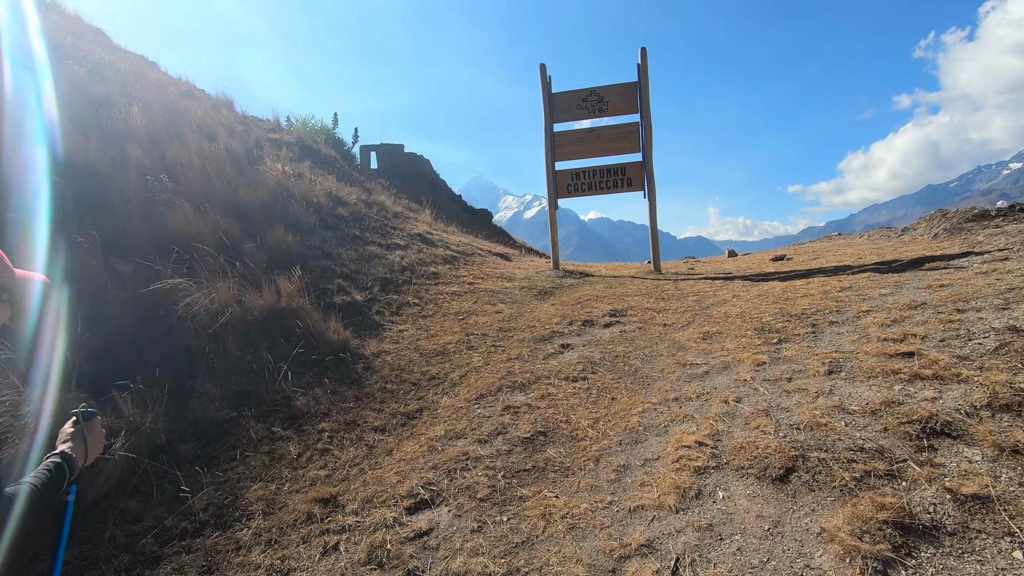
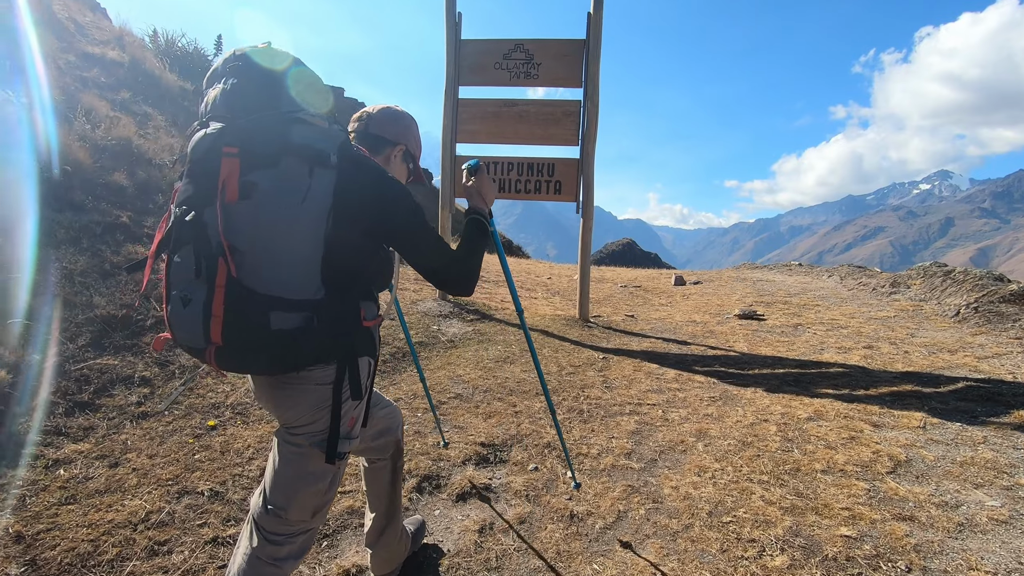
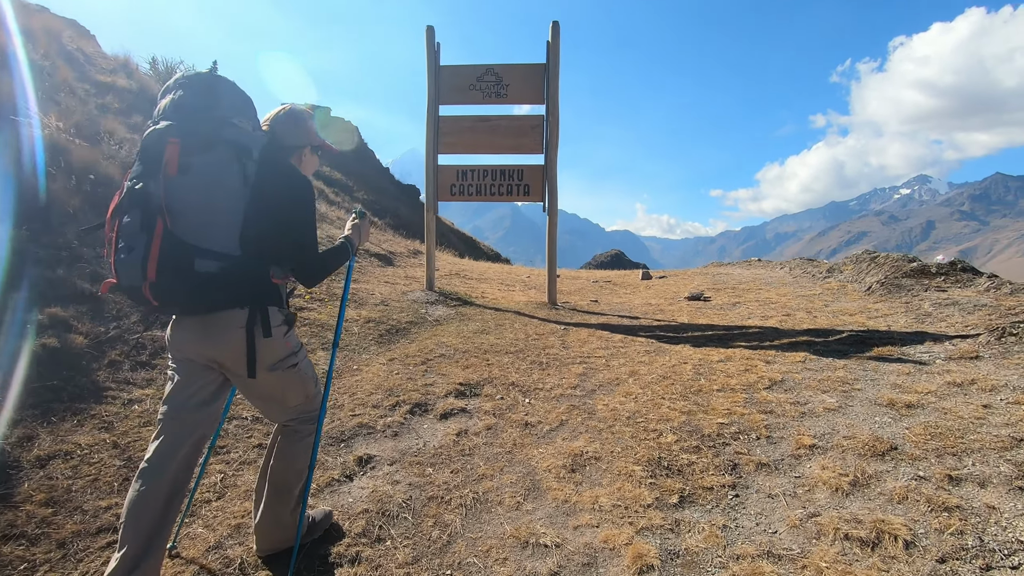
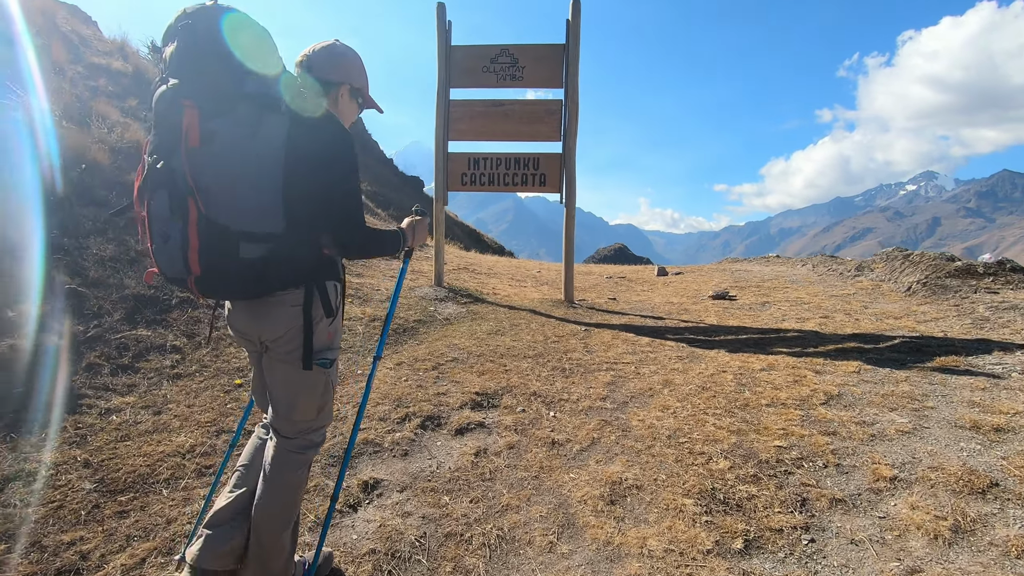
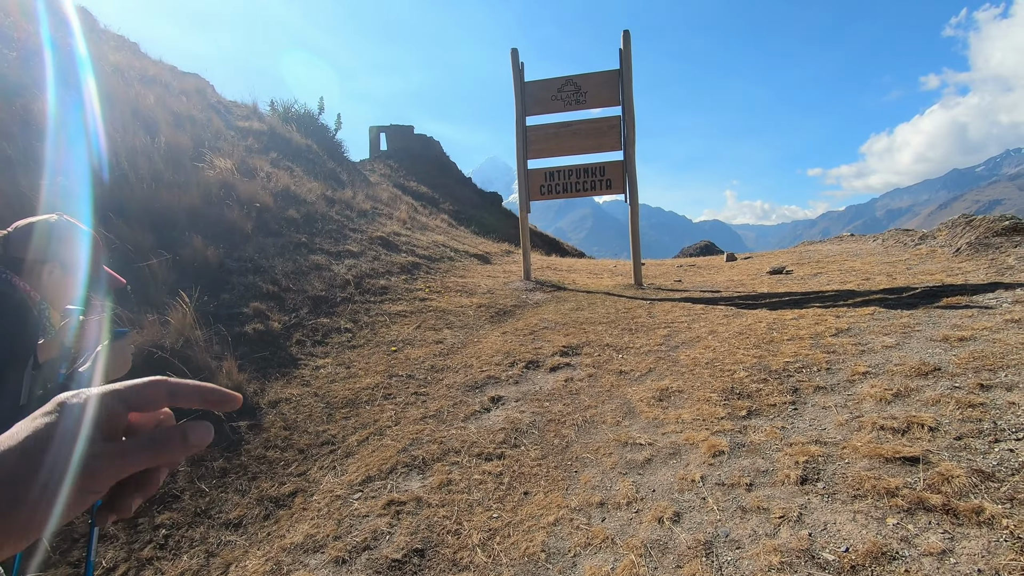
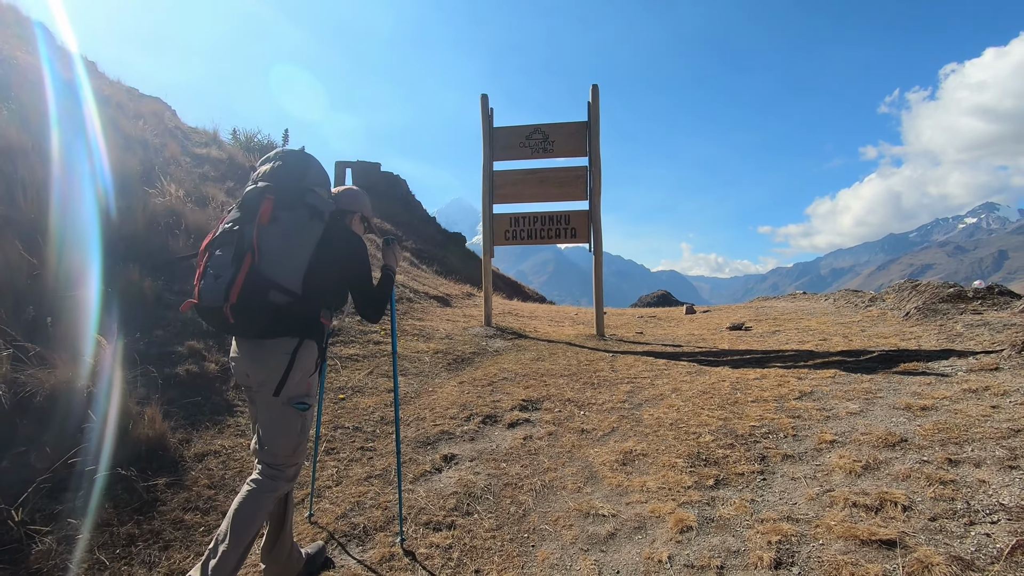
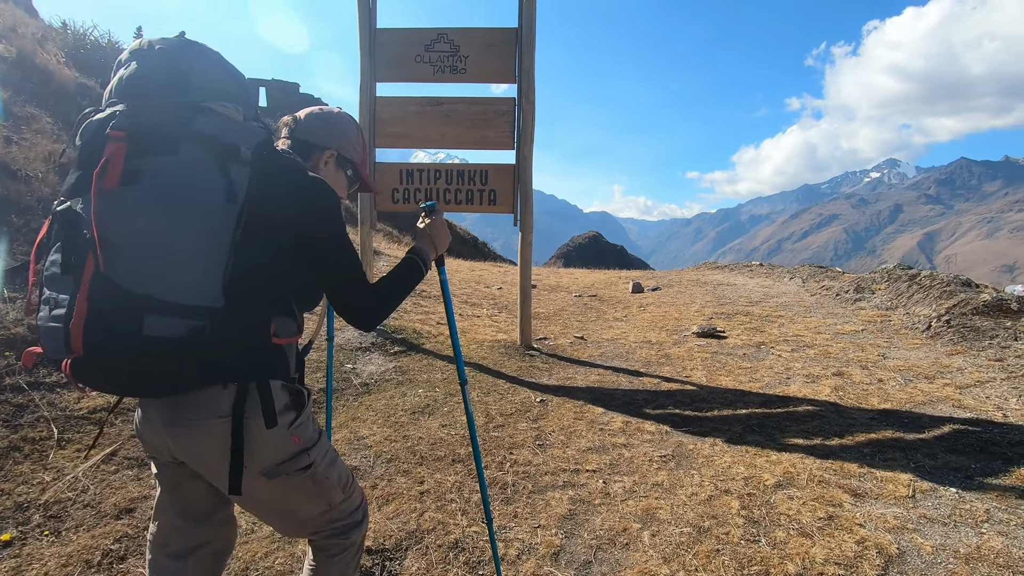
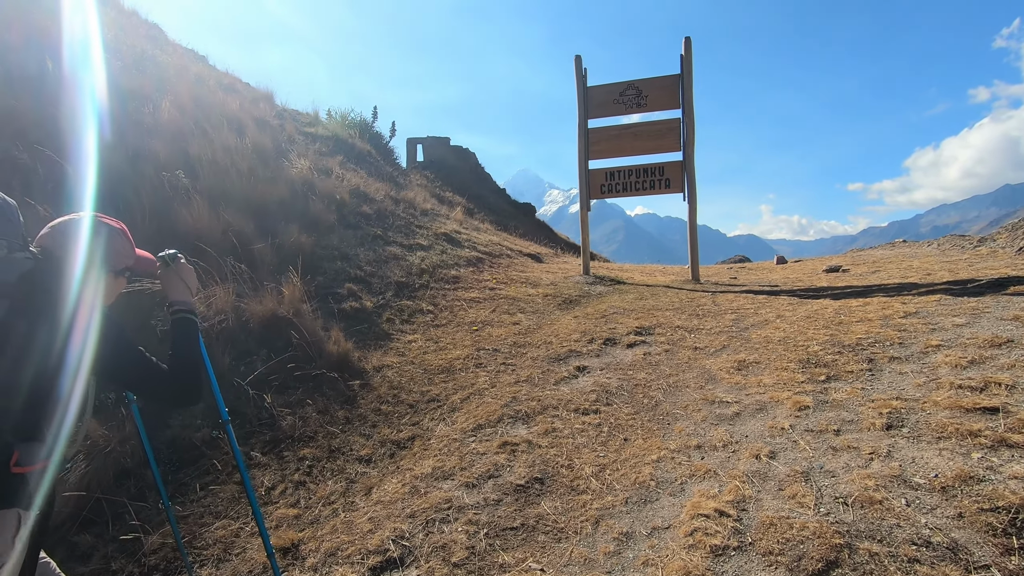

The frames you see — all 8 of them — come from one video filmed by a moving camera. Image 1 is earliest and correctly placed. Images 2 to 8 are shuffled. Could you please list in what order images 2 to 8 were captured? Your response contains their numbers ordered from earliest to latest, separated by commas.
8, 5, 6, 3, 4, 2, 7
